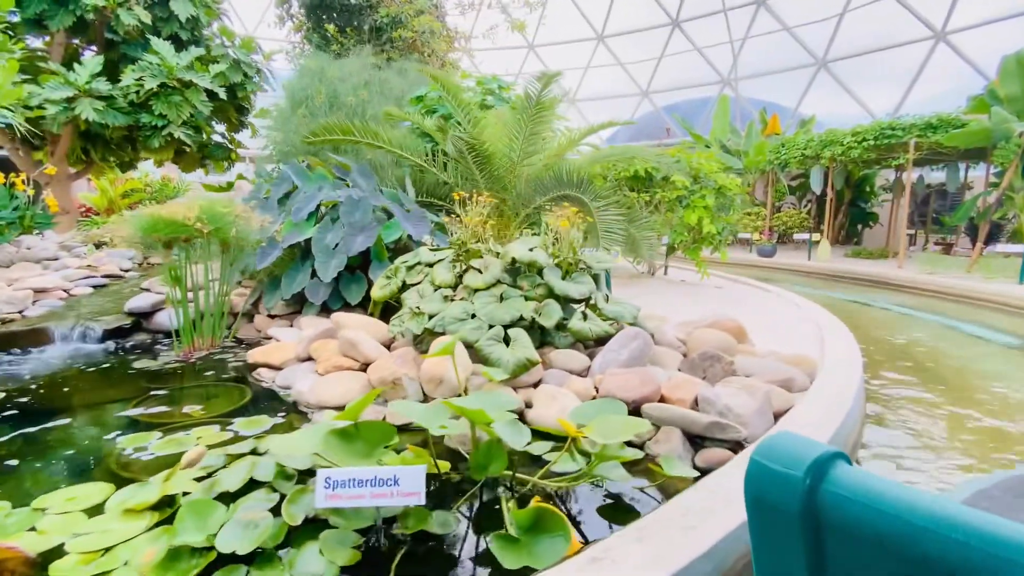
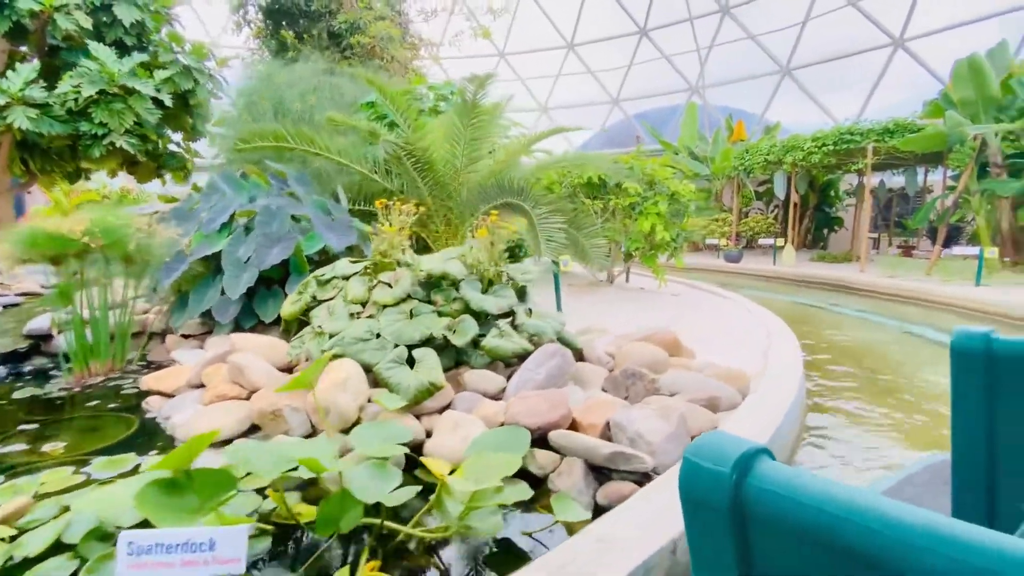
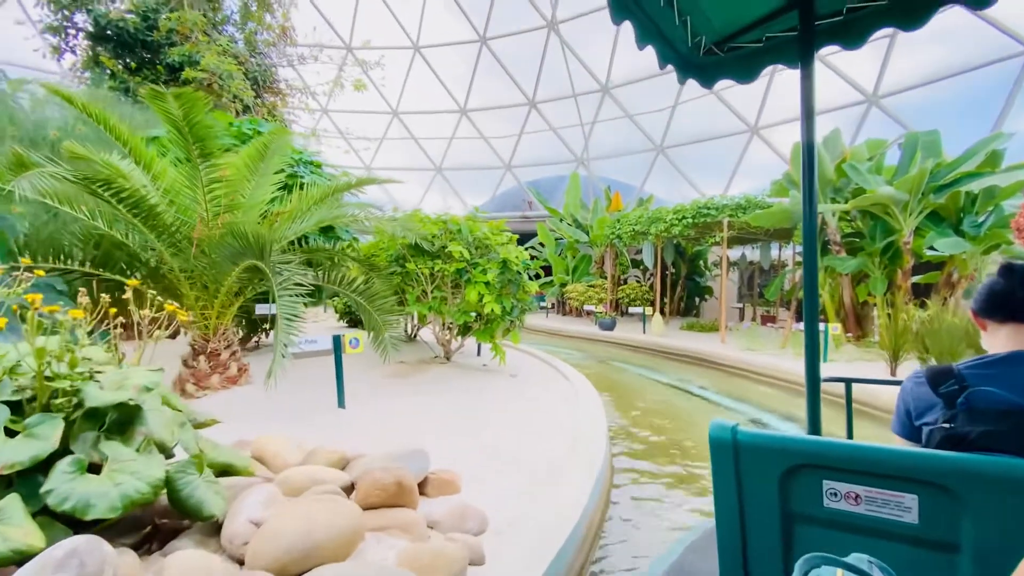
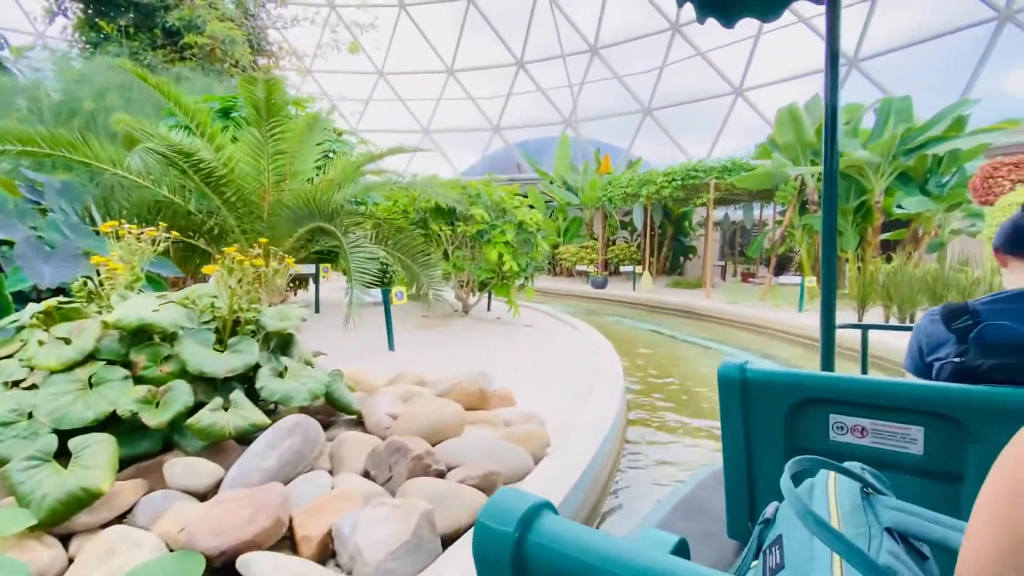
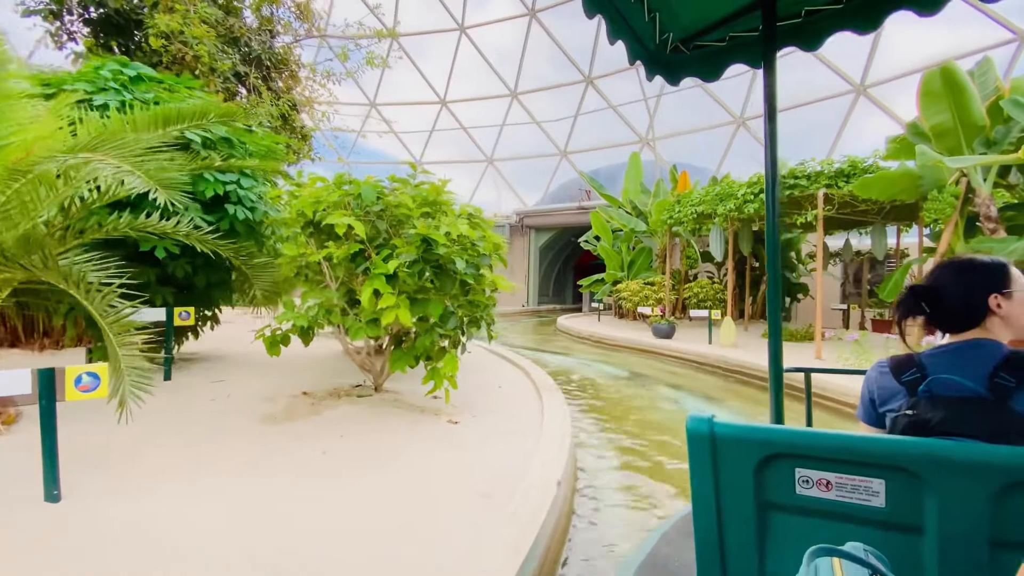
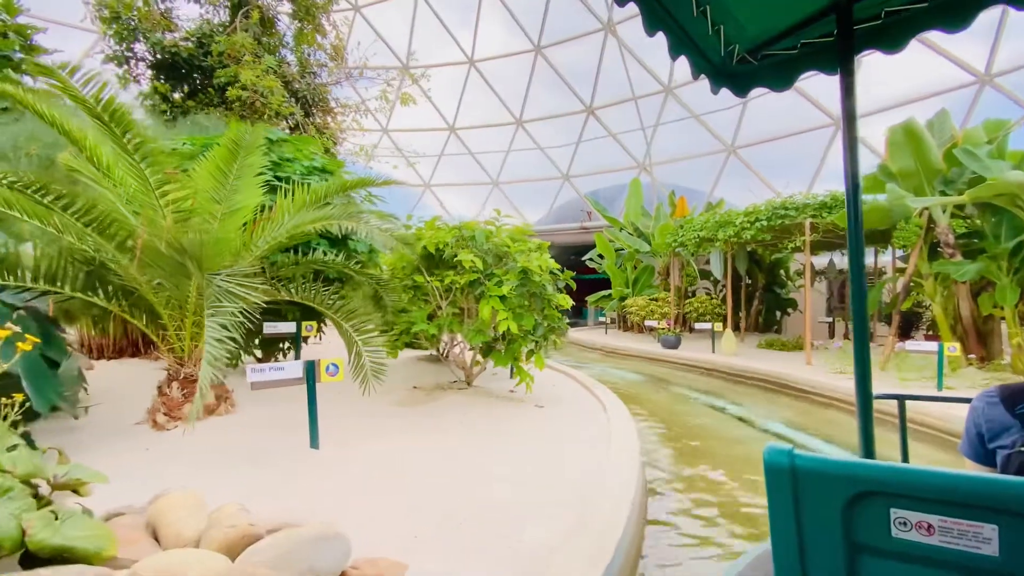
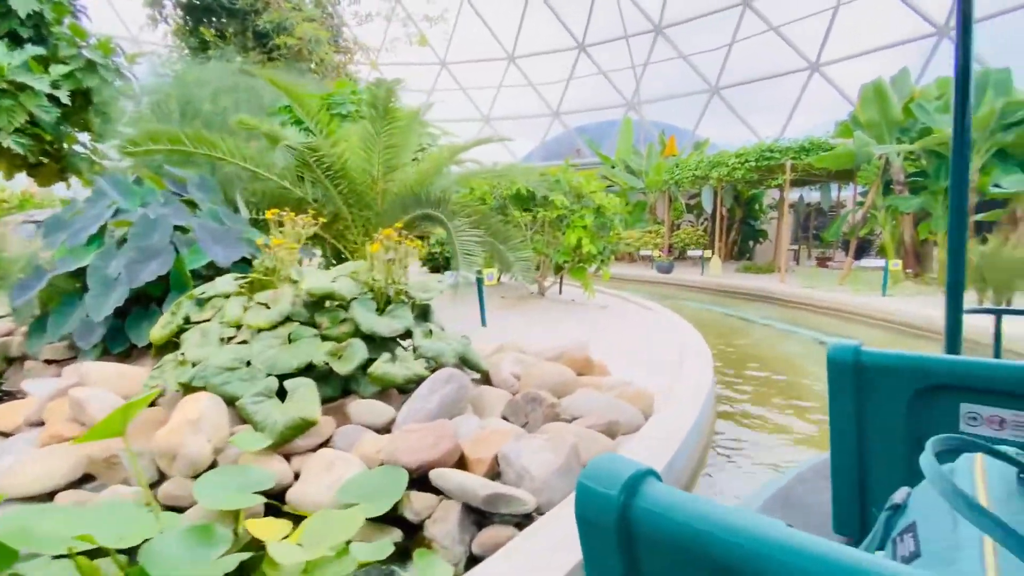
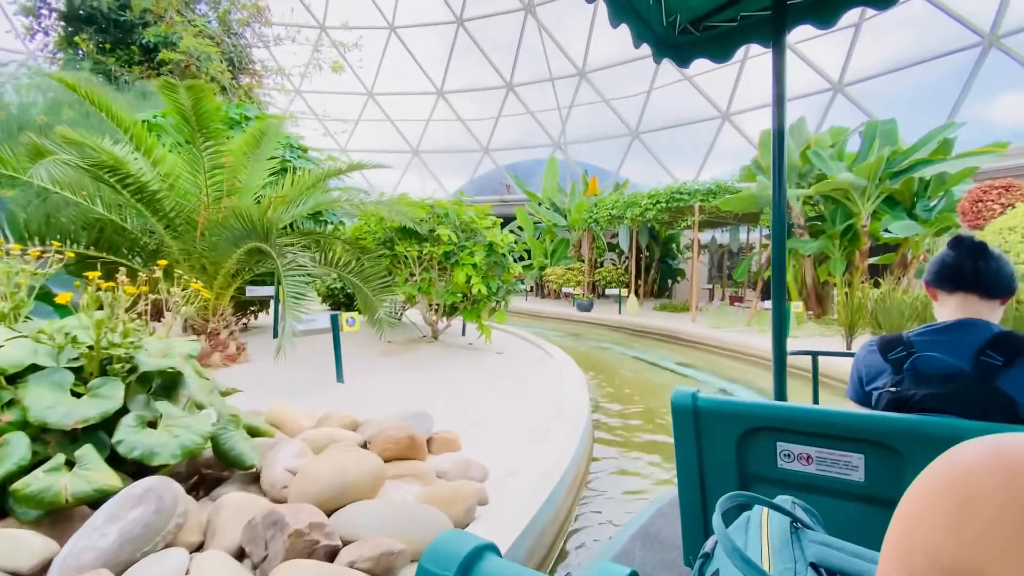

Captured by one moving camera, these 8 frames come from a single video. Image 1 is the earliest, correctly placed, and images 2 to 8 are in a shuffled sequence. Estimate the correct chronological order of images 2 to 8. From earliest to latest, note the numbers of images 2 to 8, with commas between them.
2, 7, 4, 8, 3, 6, 5
